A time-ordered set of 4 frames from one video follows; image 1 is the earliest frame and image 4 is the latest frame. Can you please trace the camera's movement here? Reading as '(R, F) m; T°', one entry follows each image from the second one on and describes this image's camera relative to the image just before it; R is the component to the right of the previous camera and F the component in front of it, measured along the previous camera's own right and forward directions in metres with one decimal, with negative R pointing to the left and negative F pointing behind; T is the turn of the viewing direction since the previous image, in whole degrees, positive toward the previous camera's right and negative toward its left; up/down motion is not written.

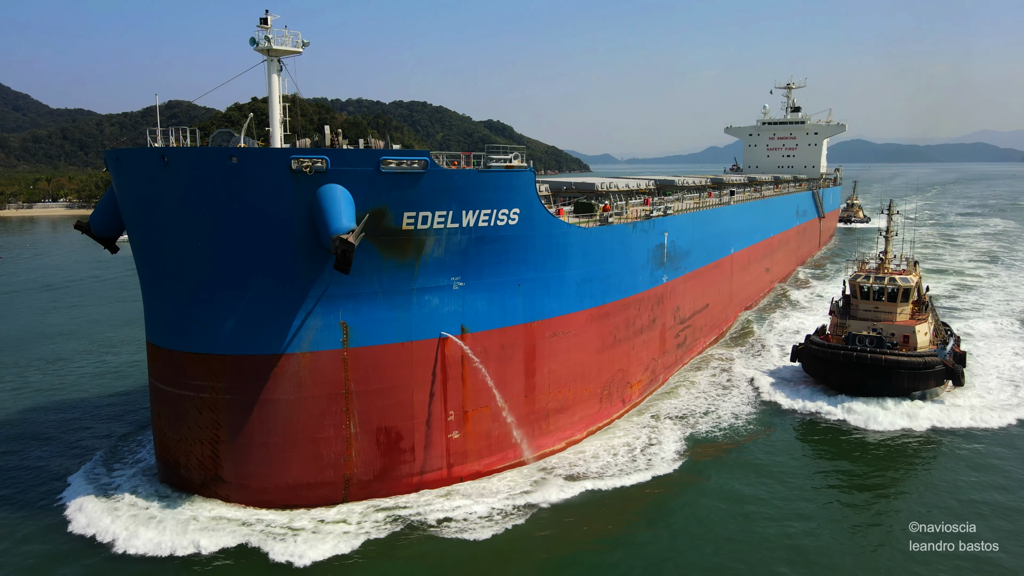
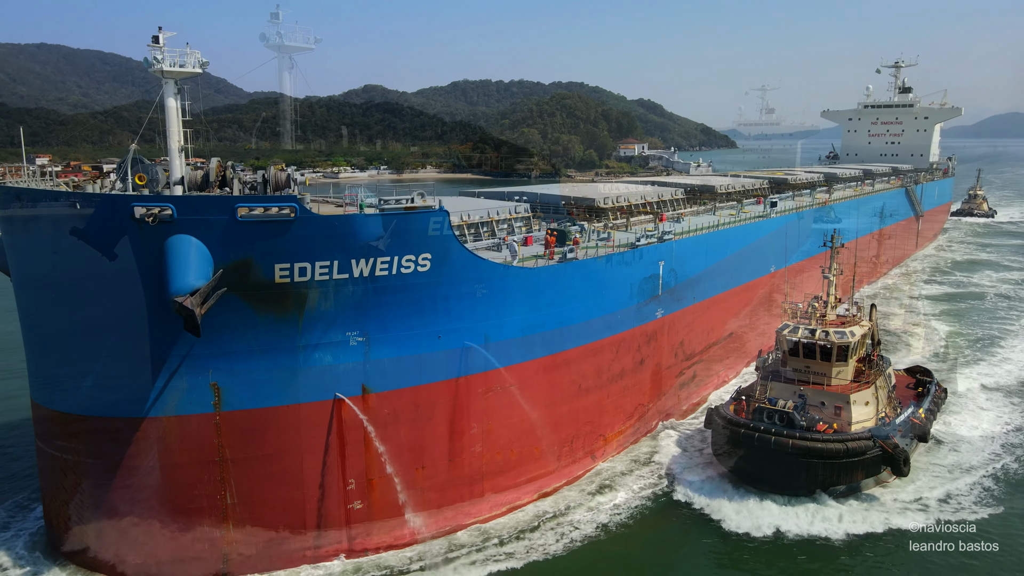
(+1.3, +0.9) m; -1°
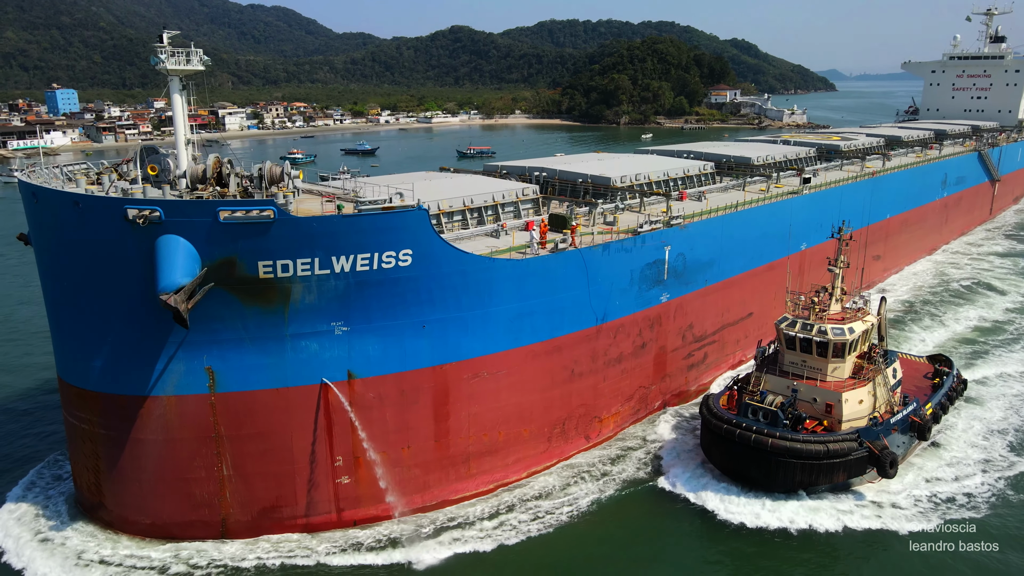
(+0.9, -0.2) m; -5°
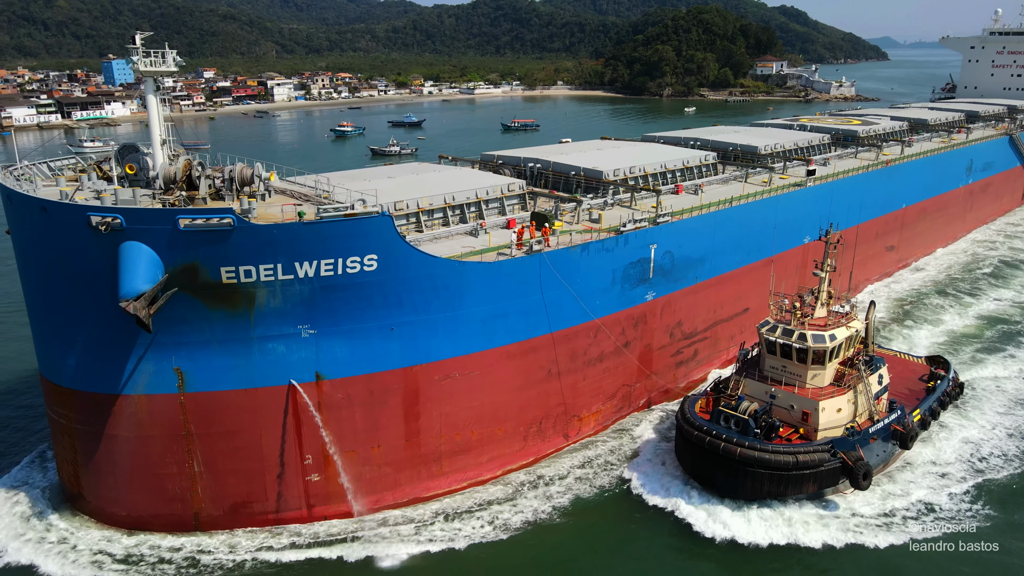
(+0.7, 0.0) m; -2°
